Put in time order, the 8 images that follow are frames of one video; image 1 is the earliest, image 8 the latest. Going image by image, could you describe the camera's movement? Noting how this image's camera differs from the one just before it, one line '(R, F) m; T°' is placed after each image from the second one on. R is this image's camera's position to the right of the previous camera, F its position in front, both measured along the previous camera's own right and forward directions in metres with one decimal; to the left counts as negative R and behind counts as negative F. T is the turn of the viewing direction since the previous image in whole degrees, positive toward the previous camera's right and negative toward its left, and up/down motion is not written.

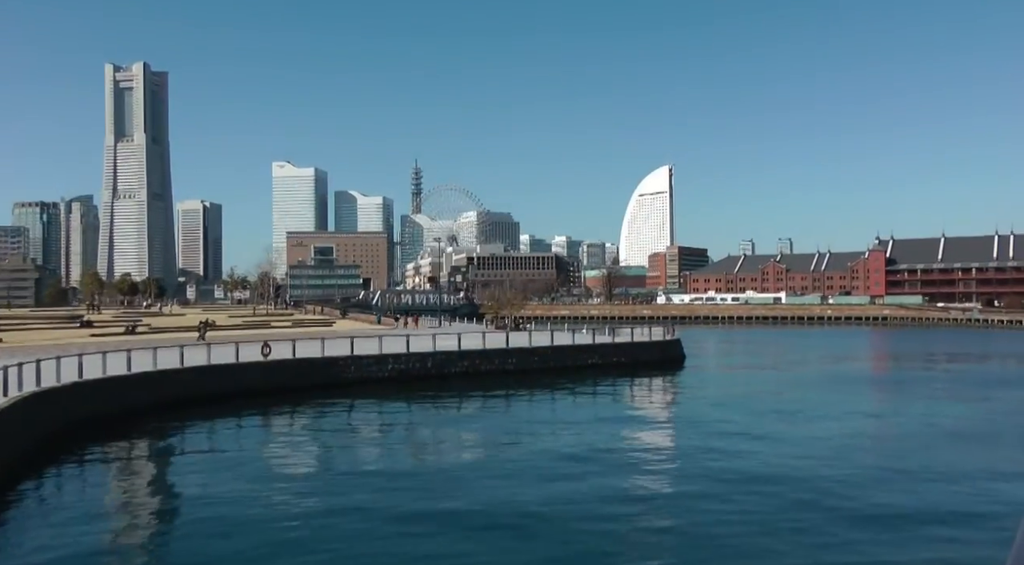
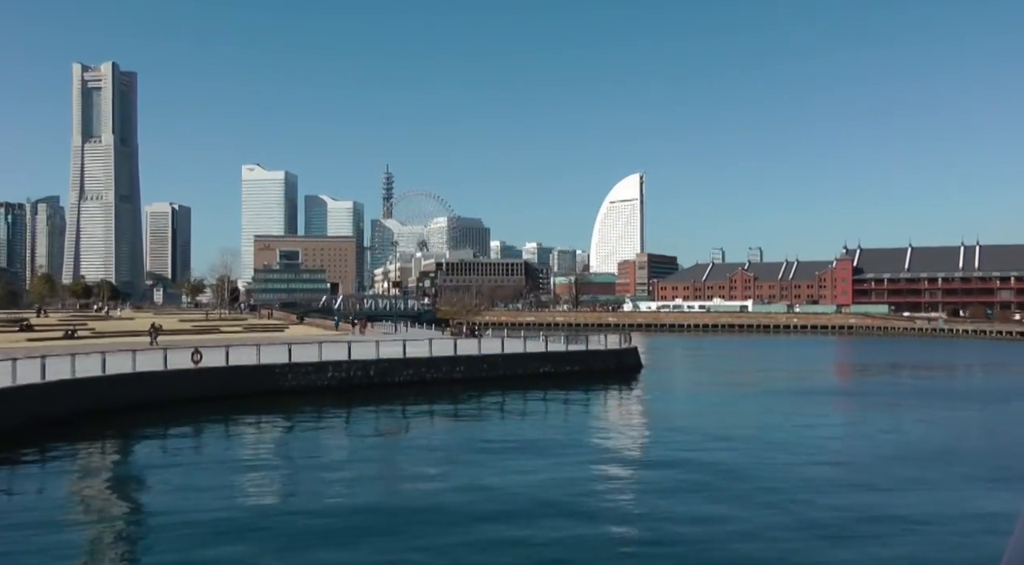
(+0.9, +1.6) m; +2°
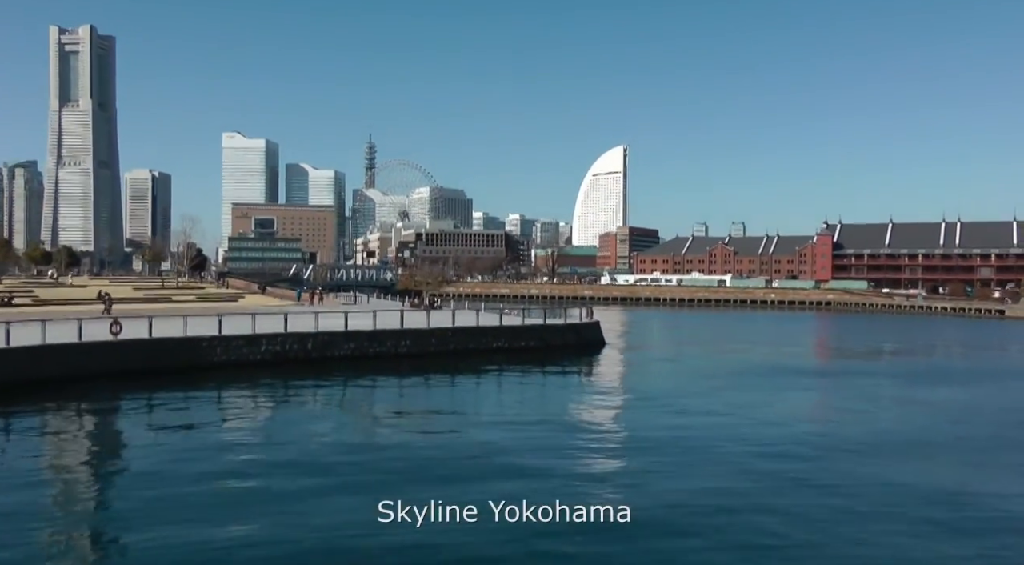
(+1.2, +2.2) m; +1°
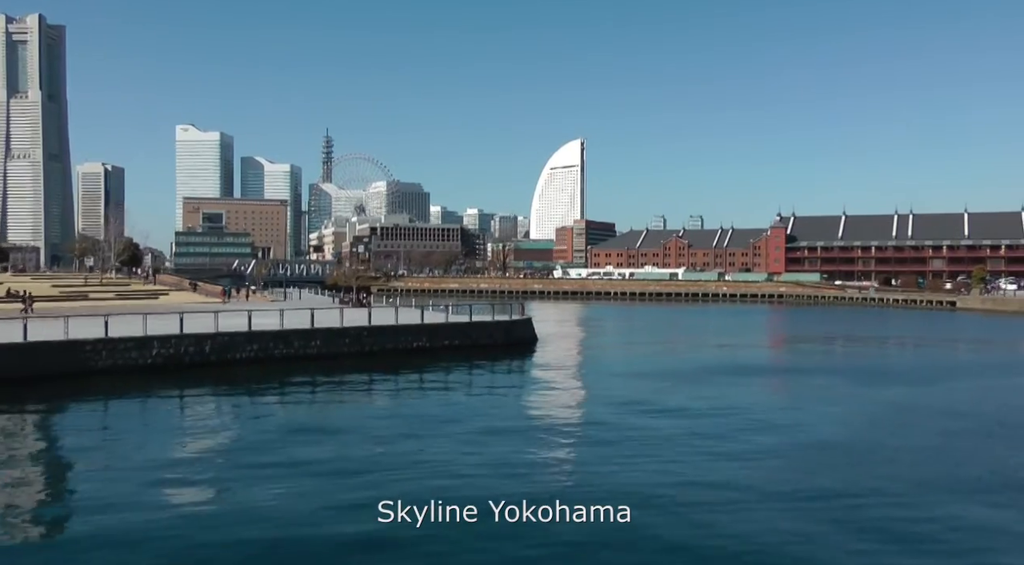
(+1.4, +2.2) m; +2°
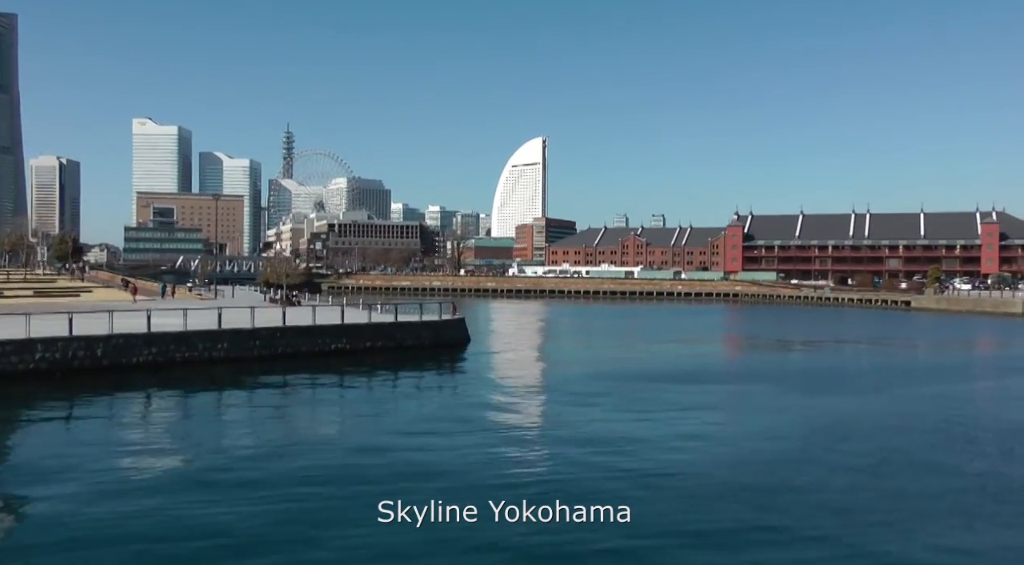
(+1.2, +2.0) m; +2°
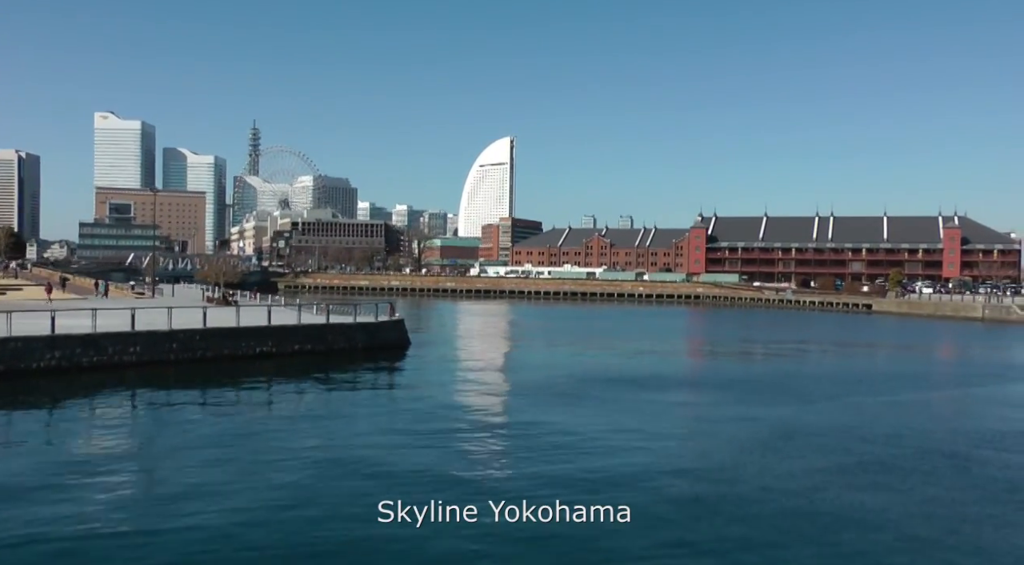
(+0.9, +1.5) m; +2°
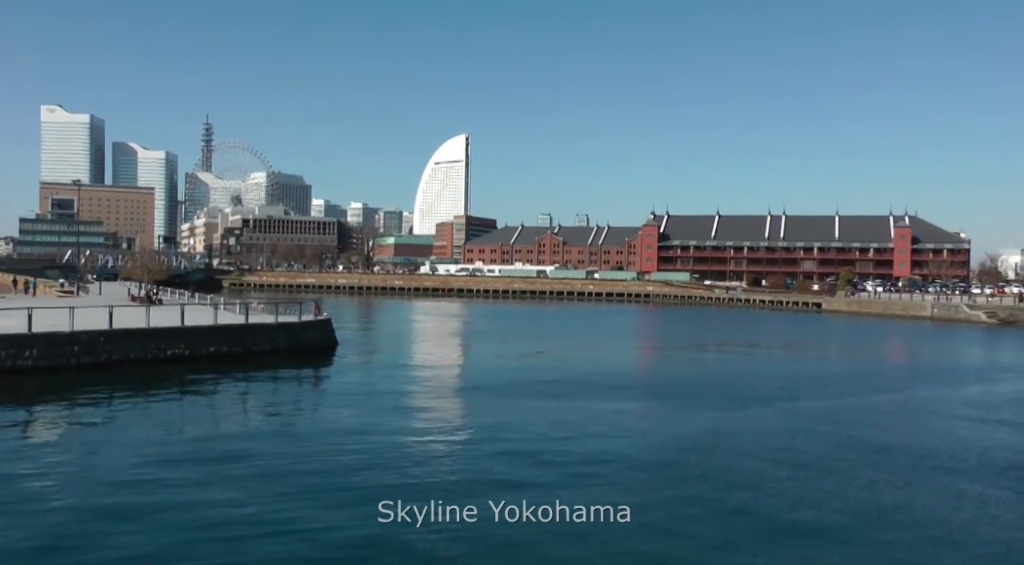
(+0.9, +1.1) m; +3°
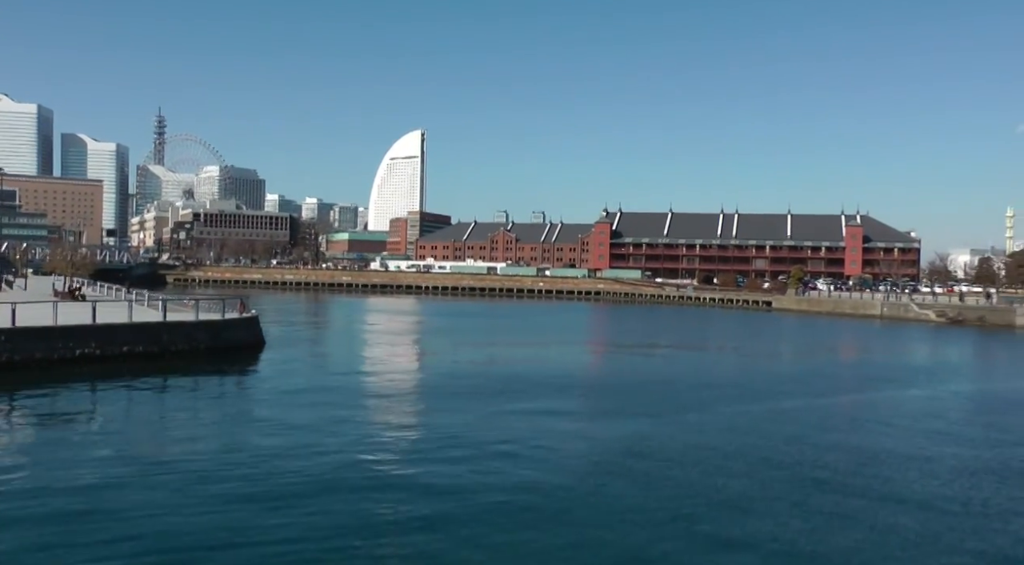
(+0.8, +0.7) m; +3°
